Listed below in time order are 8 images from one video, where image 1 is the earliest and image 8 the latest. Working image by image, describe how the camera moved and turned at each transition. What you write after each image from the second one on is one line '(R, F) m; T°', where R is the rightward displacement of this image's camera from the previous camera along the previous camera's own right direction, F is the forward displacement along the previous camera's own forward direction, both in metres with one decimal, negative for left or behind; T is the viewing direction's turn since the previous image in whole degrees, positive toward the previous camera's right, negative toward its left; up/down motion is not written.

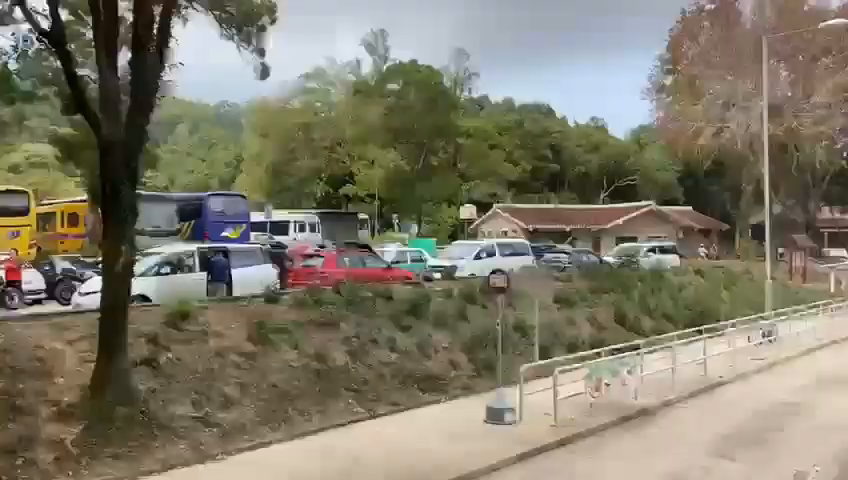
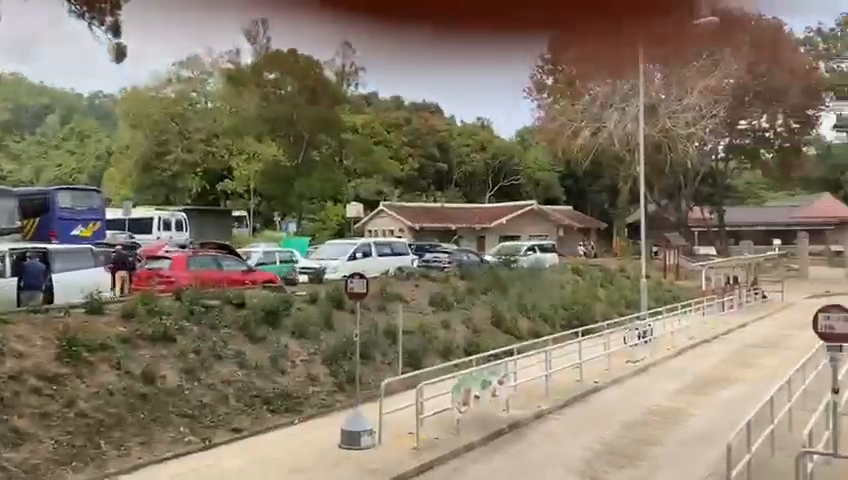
(+0.8, +1.7) m; +9°
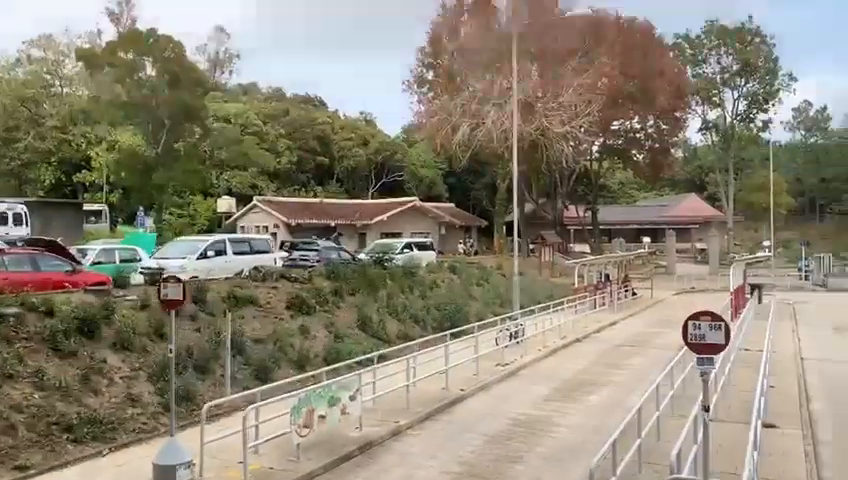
(+0.9, +1.7) m; +9°
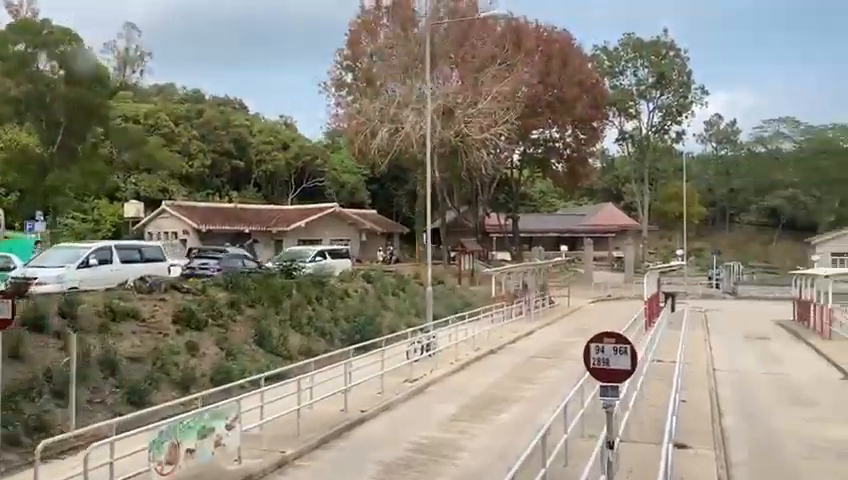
(+0.6, +1.2) m; +6°
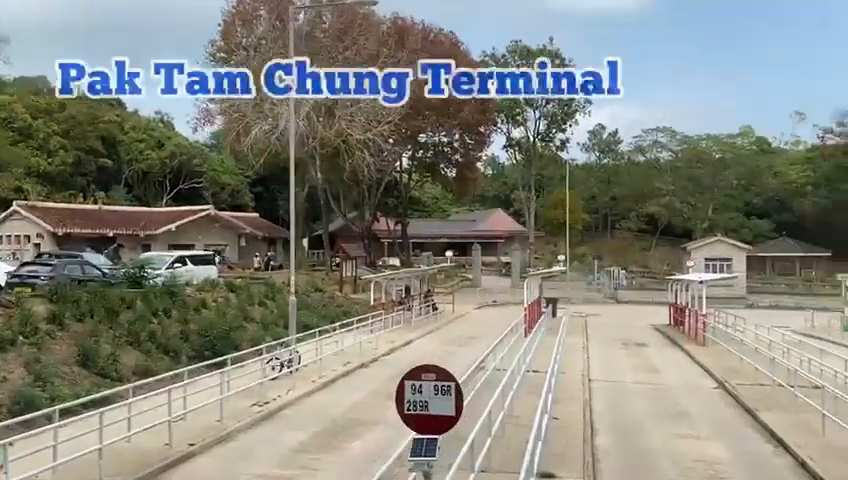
(+1.0, +1.8) m; +8°
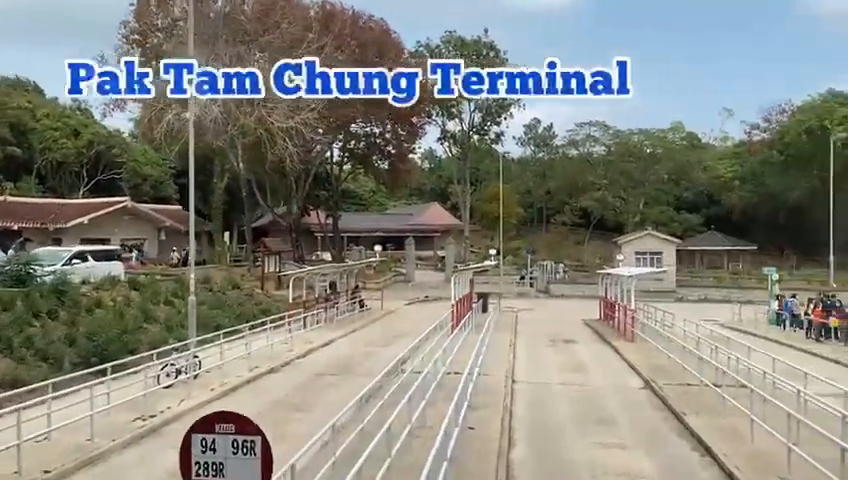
(+0.8, +1.5) m; +5°
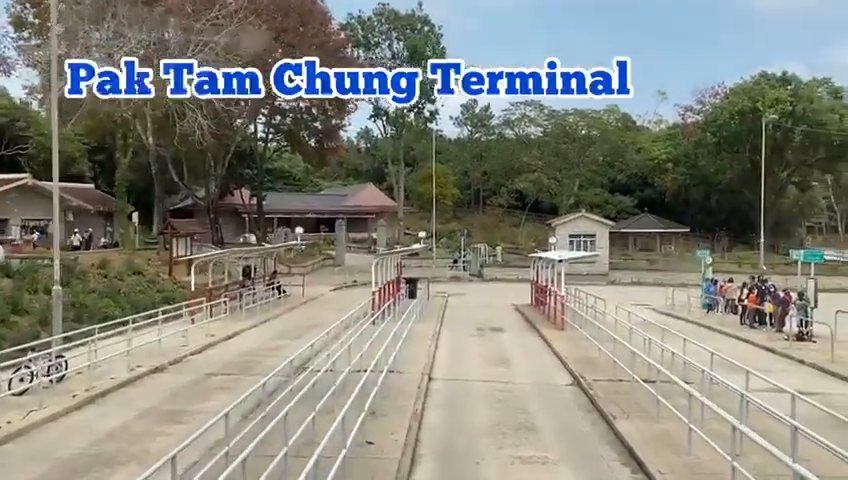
(+0.9, +2.3) m; +5°
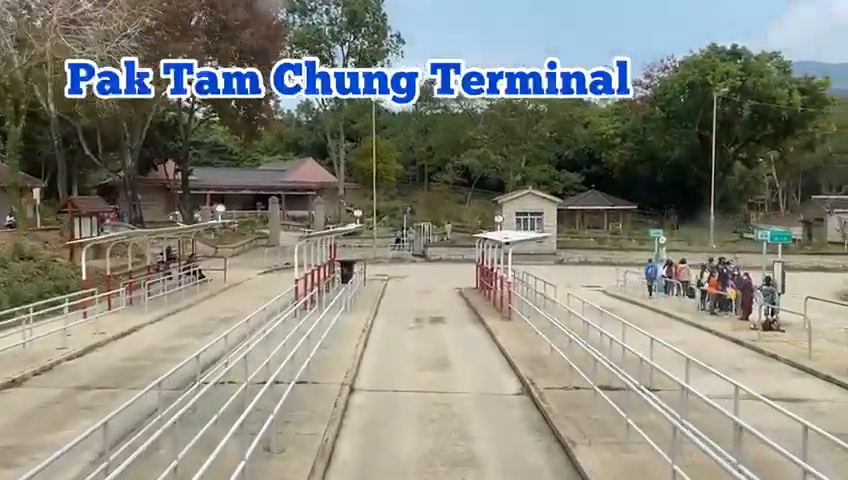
(+0.6, +3.1) m; +4°
